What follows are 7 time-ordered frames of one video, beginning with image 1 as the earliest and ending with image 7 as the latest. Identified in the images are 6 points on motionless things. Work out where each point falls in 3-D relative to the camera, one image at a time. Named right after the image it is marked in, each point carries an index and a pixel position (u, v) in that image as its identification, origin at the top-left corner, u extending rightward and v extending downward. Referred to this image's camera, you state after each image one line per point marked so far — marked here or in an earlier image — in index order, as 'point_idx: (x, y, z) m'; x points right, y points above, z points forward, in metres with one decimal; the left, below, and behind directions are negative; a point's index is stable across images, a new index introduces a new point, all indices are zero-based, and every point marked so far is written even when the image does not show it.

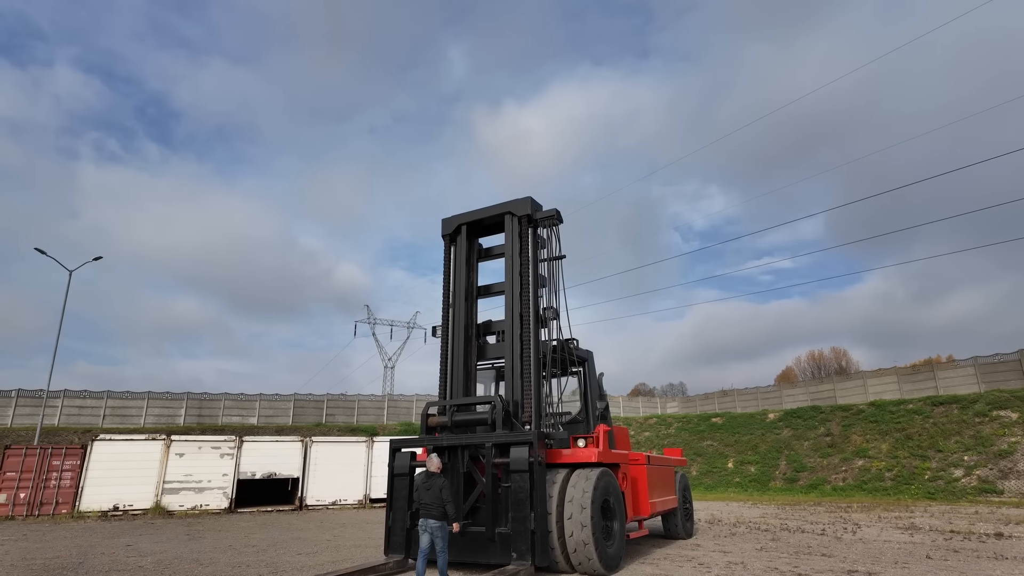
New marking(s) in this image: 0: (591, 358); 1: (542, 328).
0: (+1.3, -1.2, +9.9) m
1: (+0.4, -0.6, +8.2) m
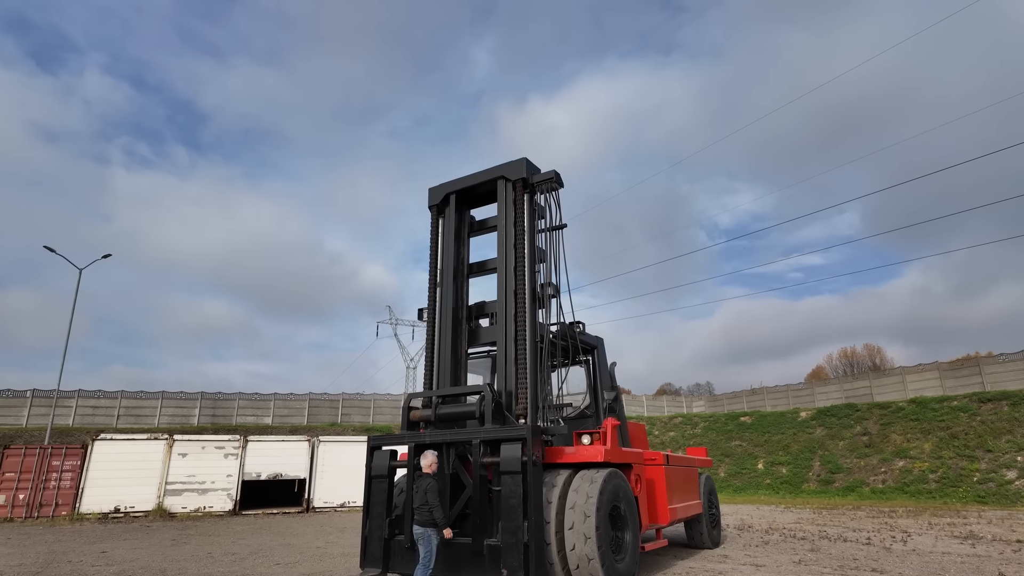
0: (+1.3, -0.8, +8.8) m
1: (+0.4, -0.2, +7.2) m
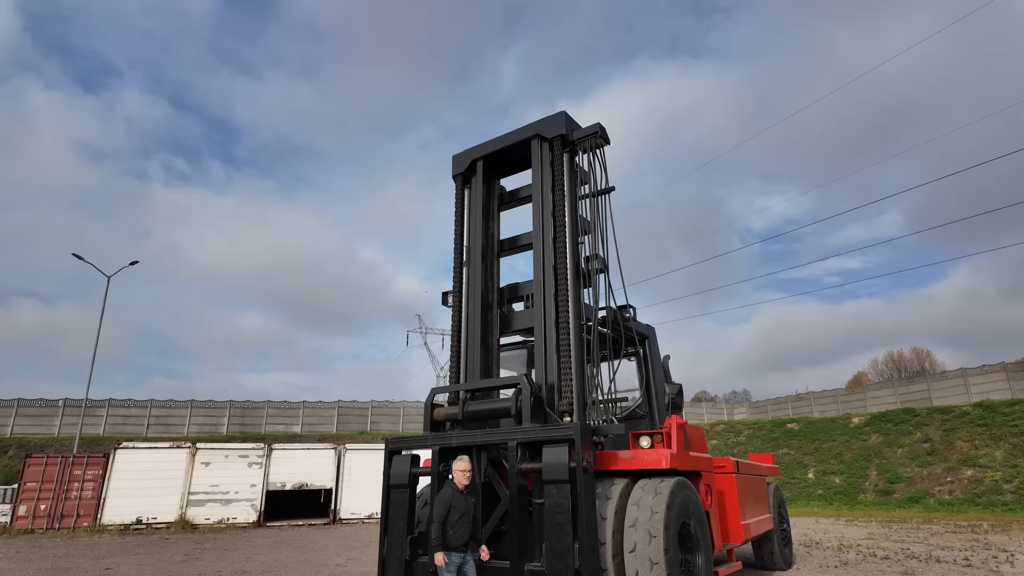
0: (+1.8, -0.6, +7.6) m
1: (+0.8, 0.0, +6.1) m
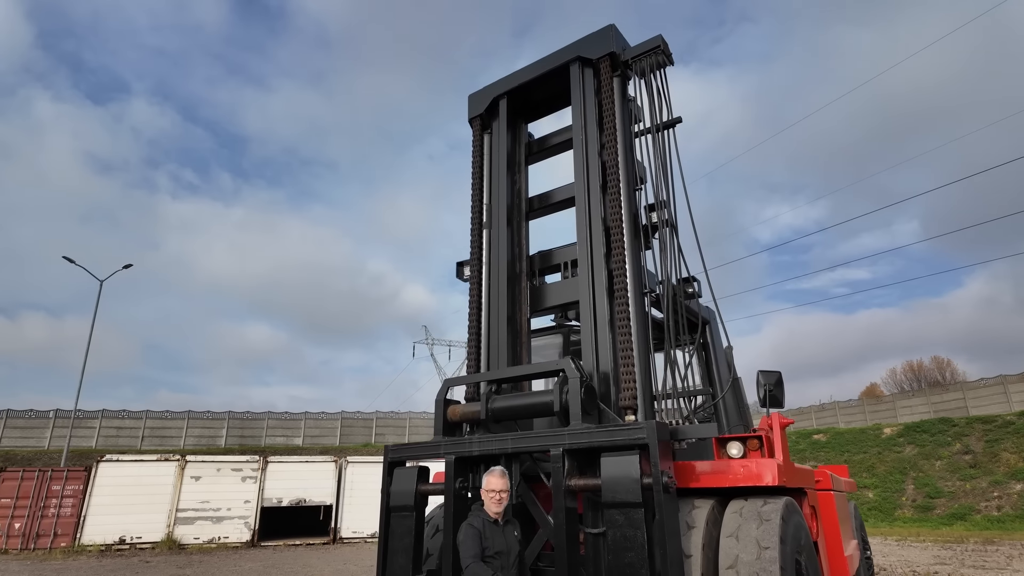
0: (+2.1, -0.3, +6.2) m
1: (+1.1, +0.3, +4.7) m
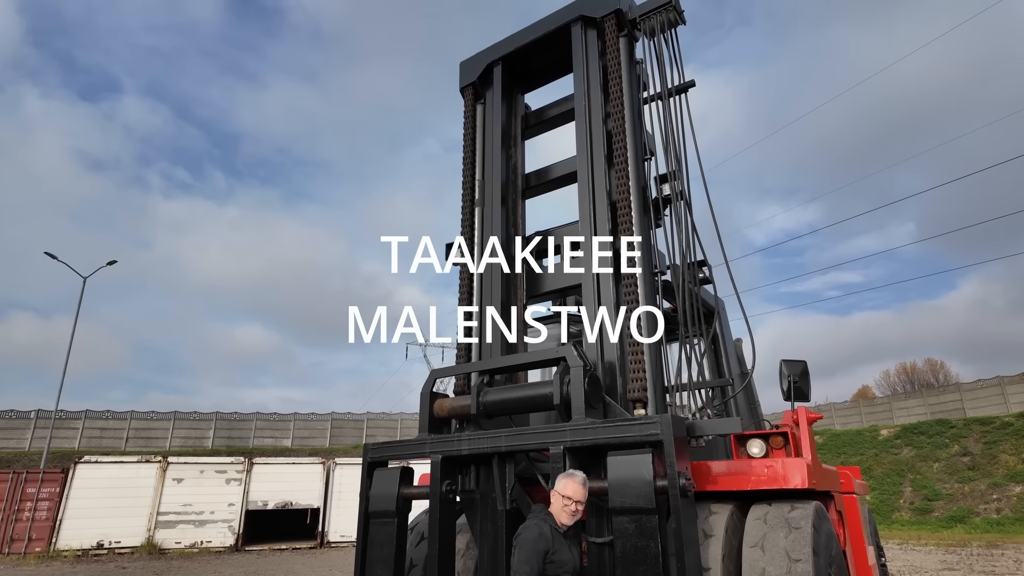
0: (+2.1, -0.2, +5.8) m
1: (+1.0, +0.5, +4.2) m
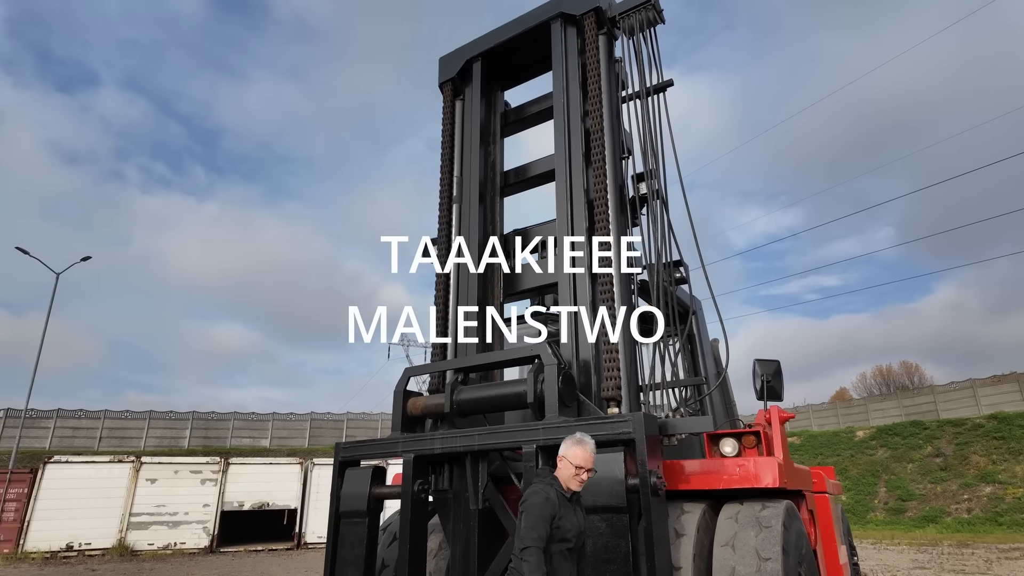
0: (+1.9, -0.2, +5.8) m
1: (+0.8, +0.5, +4.2) m
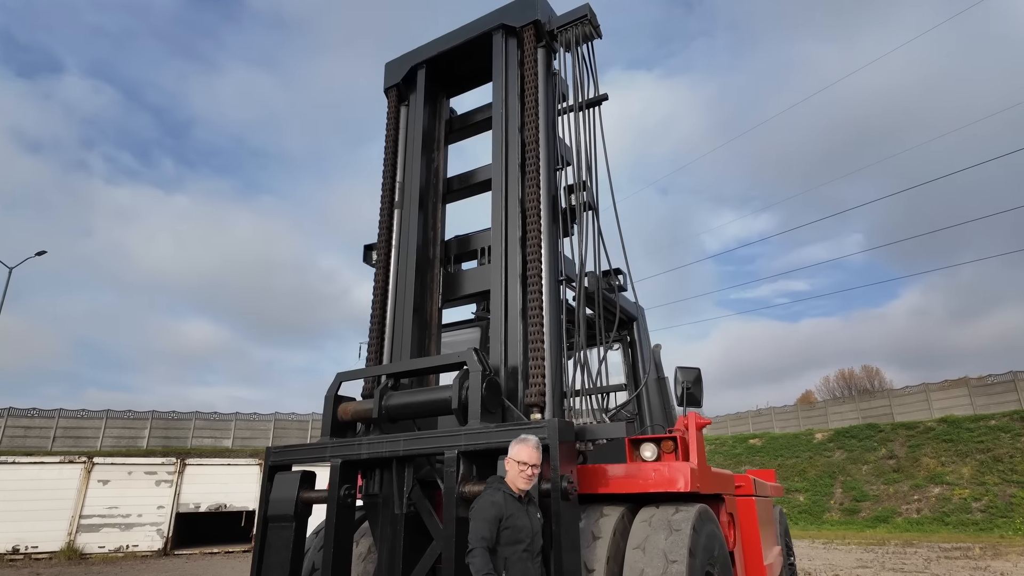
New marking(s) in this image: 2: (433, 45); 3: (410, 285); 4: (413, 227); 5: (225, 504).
0: (+1.3, -0.3, +5.9) m
1: (+0.4, +0.4, +4.3) m
2: (-0.7, +2.1, +5.1) m
3: (-0.8, 0.0, +4.6) m
4: (-0.8, +0.5, +4.8) m
5: (-8.1, -6.1, +16.6) m
